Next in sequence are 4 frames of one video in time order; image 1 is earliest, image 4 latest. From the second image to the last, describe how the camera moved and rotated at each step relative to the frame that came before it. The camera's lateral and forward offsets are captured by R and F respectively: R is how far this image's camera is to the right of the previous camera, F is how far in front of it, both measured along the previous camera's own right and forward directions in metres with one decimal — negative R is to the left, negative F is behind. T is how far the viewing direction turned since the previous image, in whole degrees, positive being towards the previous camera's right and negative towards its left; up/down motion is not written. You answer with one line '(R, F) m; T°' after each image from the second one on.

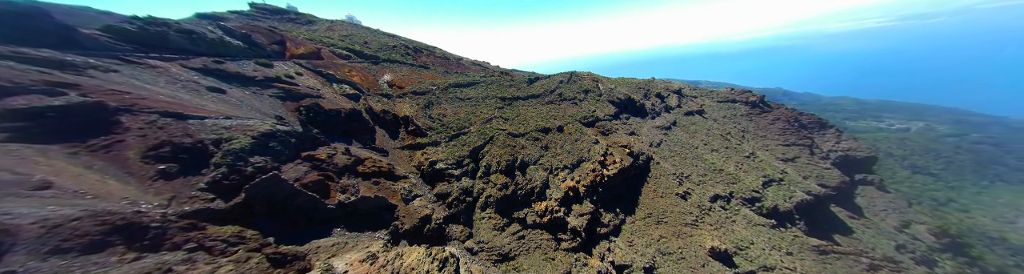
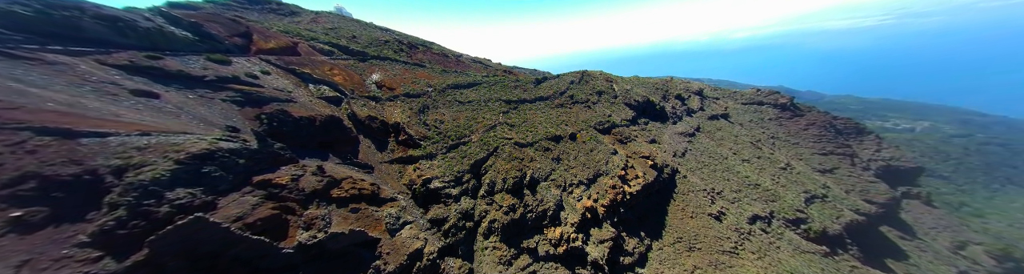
(-0.9, +4.1) m; 0°
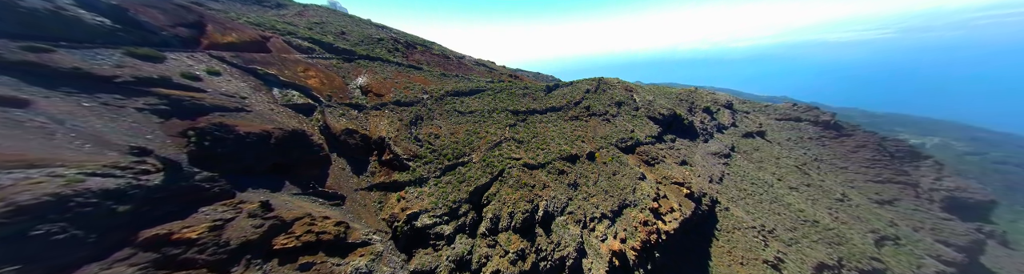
(-0.9, +4.6) m; 0°
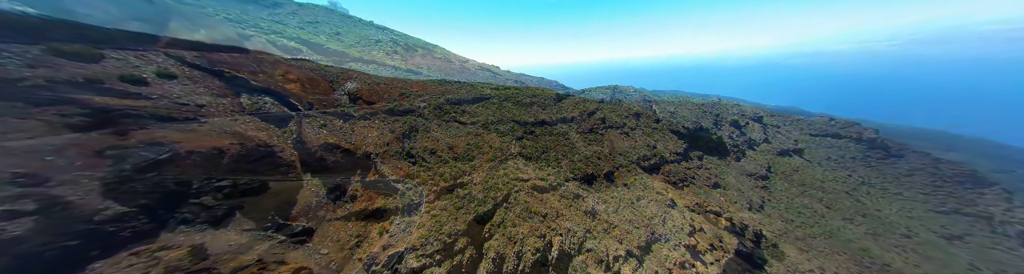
(-0.5, +3.2) m; -1°
